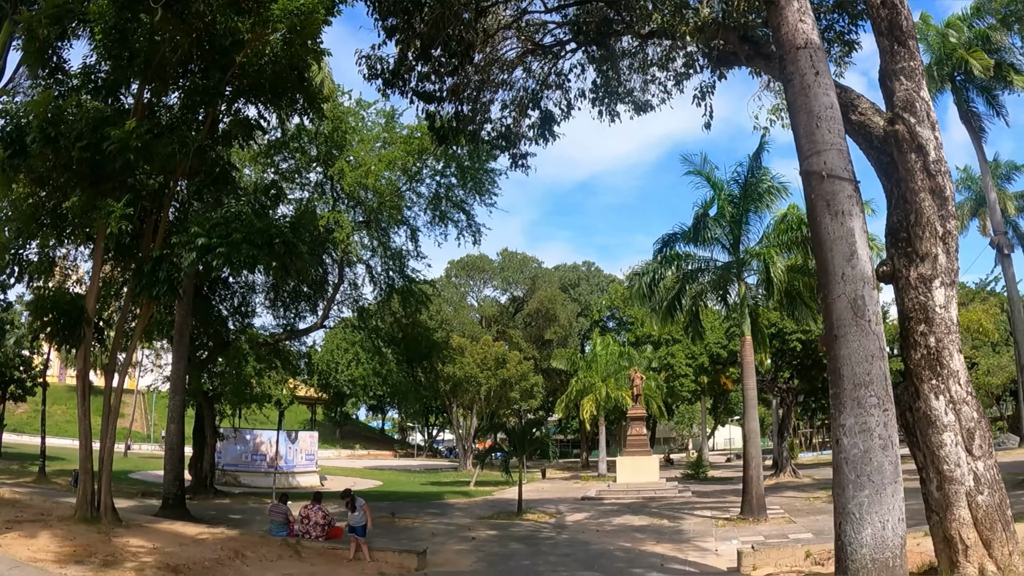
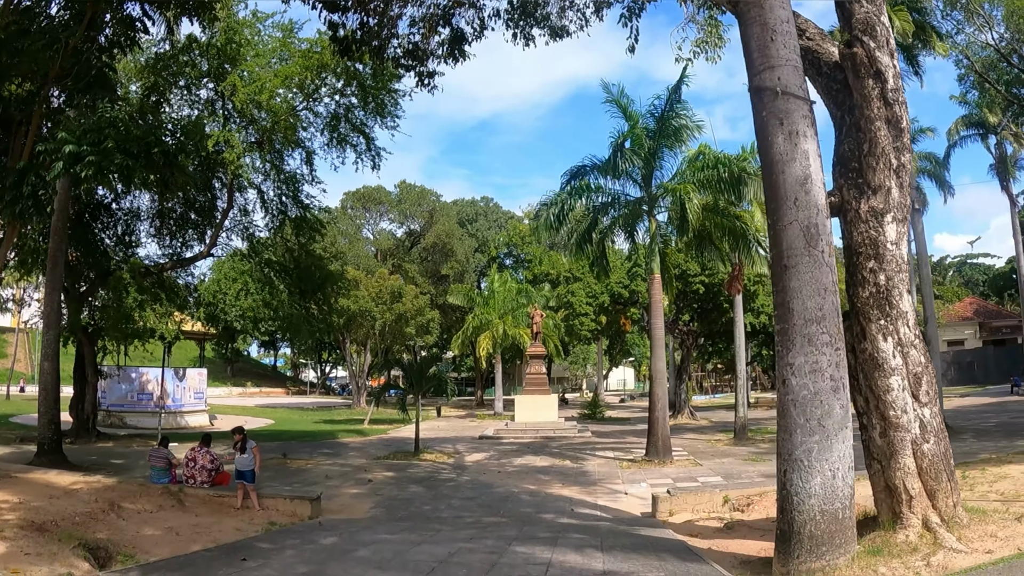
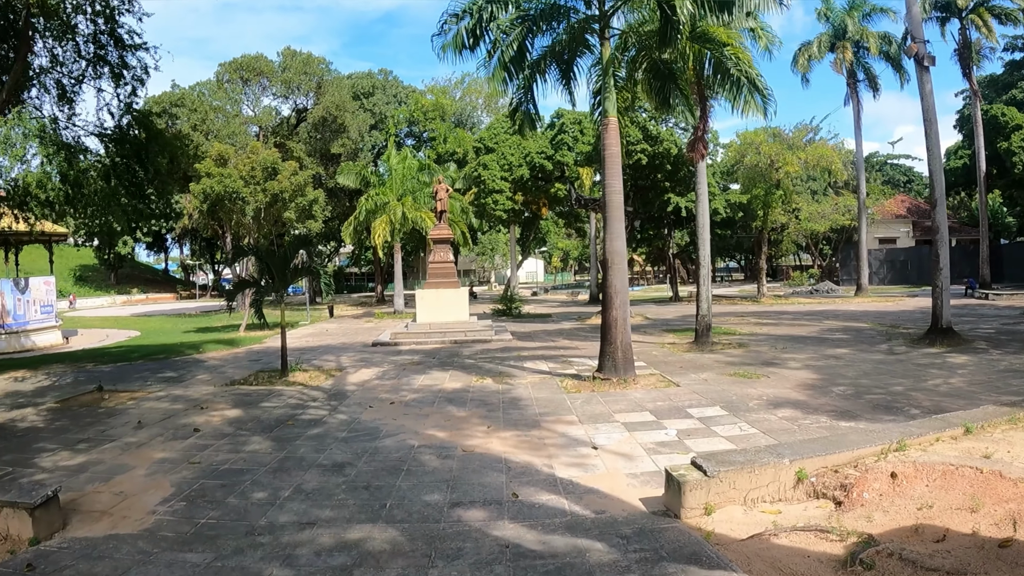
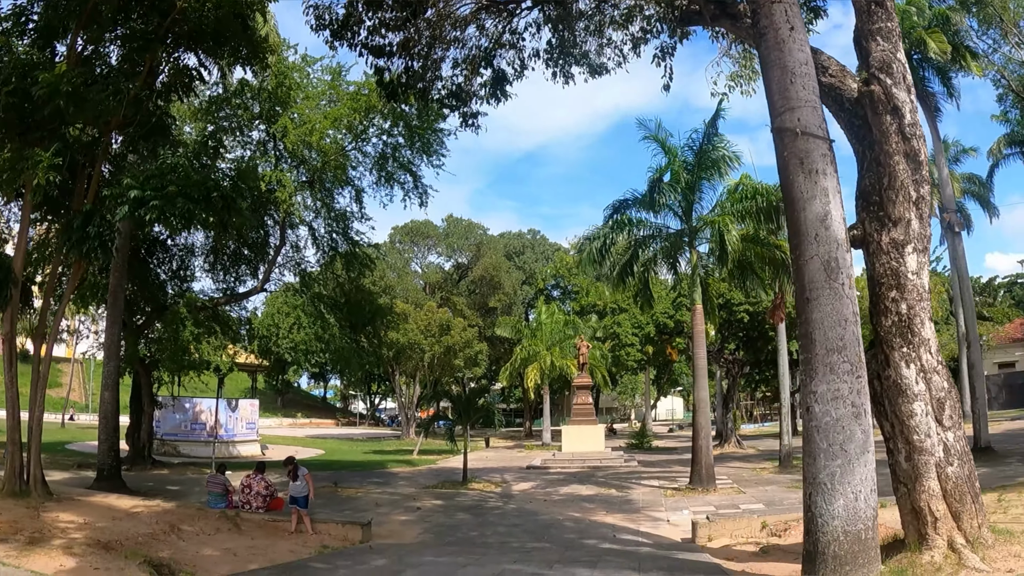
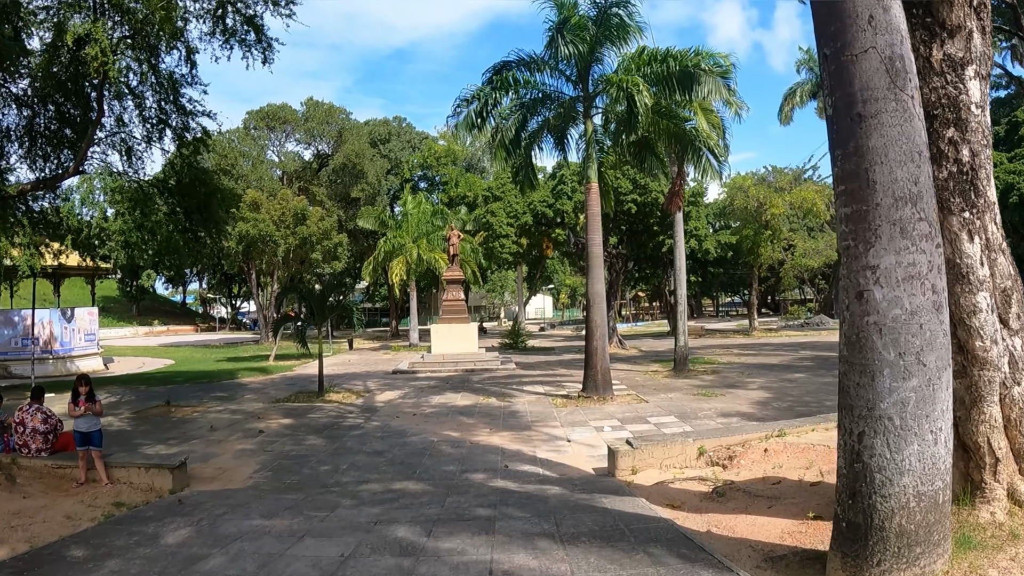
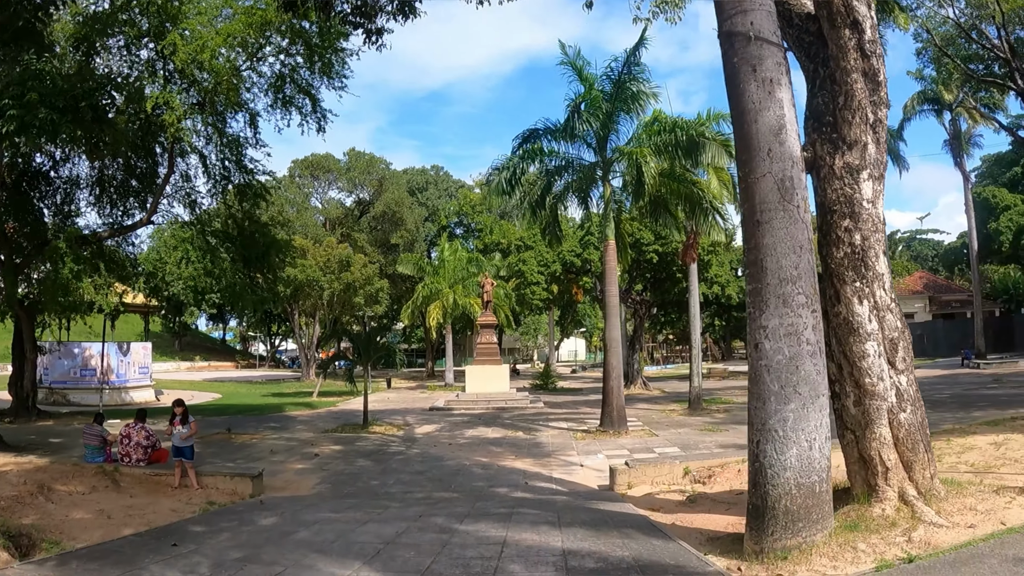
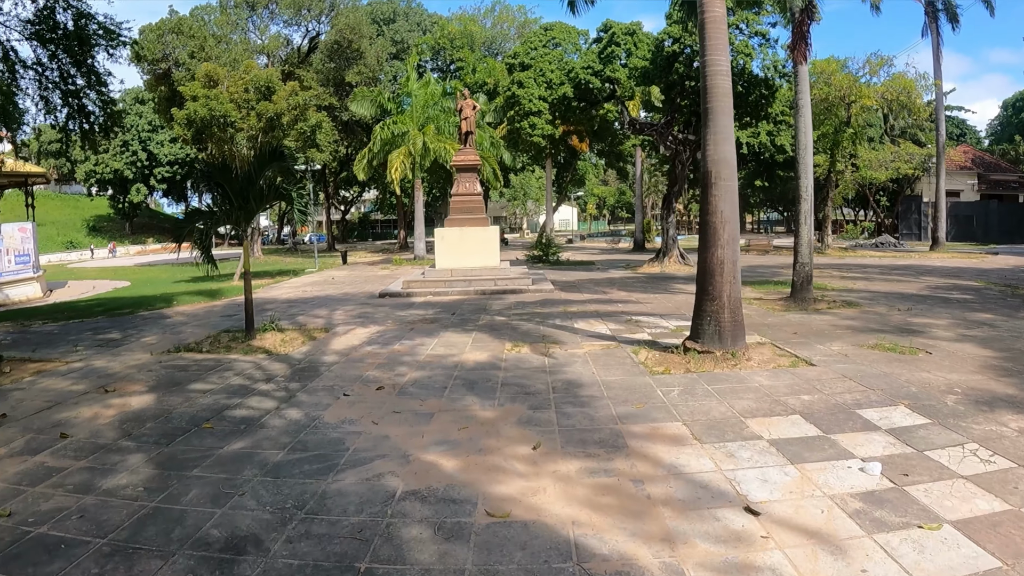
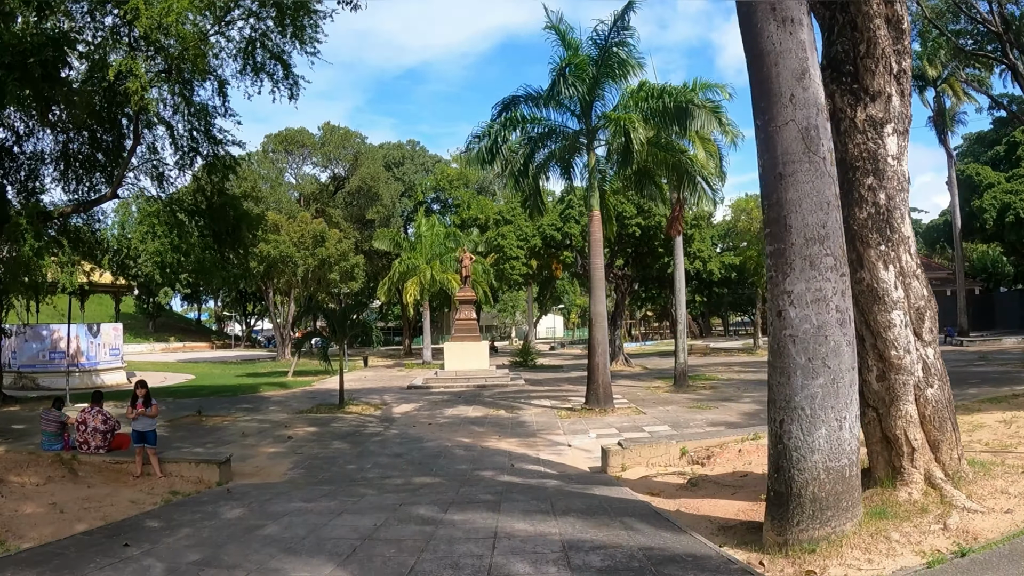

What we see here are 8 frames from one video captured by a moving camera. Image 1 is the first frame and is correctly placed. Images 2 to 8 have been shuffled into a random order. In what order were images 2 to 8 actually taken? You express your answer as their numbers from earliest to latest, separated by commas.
4, 2, 6, 8, 5, 3, 7
